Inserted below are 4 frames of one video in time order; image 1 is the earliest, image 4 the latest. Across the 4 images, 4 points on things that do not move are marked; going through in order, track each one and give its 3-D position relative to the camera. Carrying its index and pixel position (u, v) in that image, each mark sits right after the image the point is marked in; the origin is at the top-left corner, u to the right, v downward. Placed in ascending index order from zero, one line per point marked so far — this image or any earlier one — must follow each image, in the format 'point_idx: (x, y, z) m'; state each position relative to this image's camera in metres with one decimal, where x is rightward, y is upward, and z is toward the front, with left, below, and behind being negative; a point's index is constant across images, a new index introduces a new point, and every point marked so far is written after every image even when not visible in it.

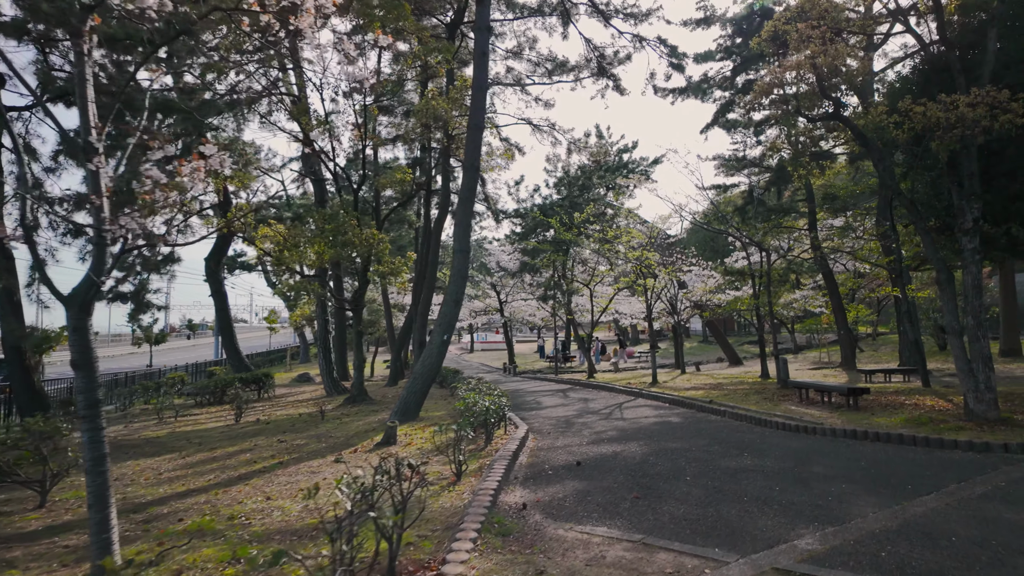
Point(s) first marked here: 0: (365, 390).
0: (-3.2, -2.2, +12.6) m
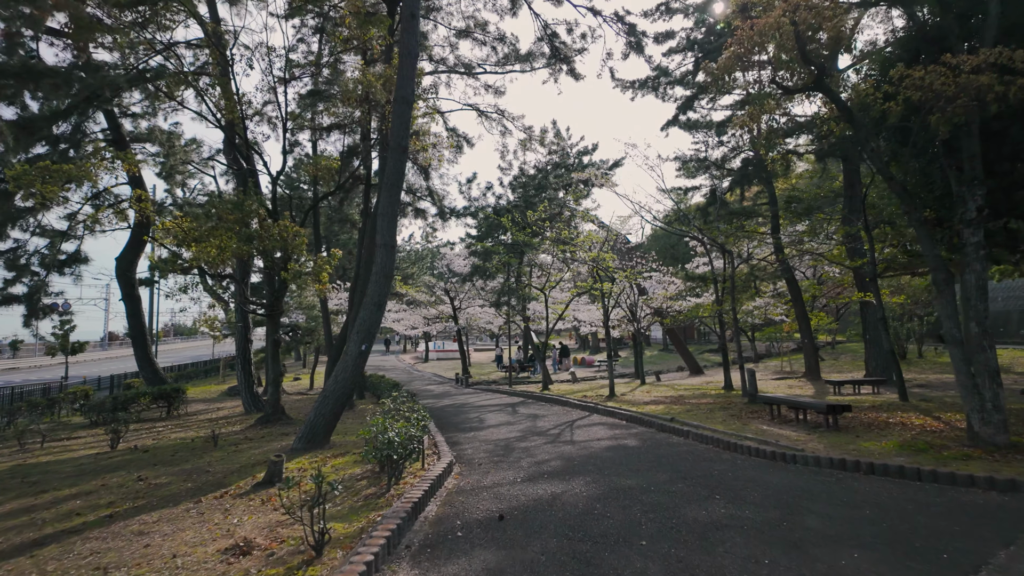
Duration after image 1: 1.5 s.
0: (-4.3, -2.2, +11.0) m
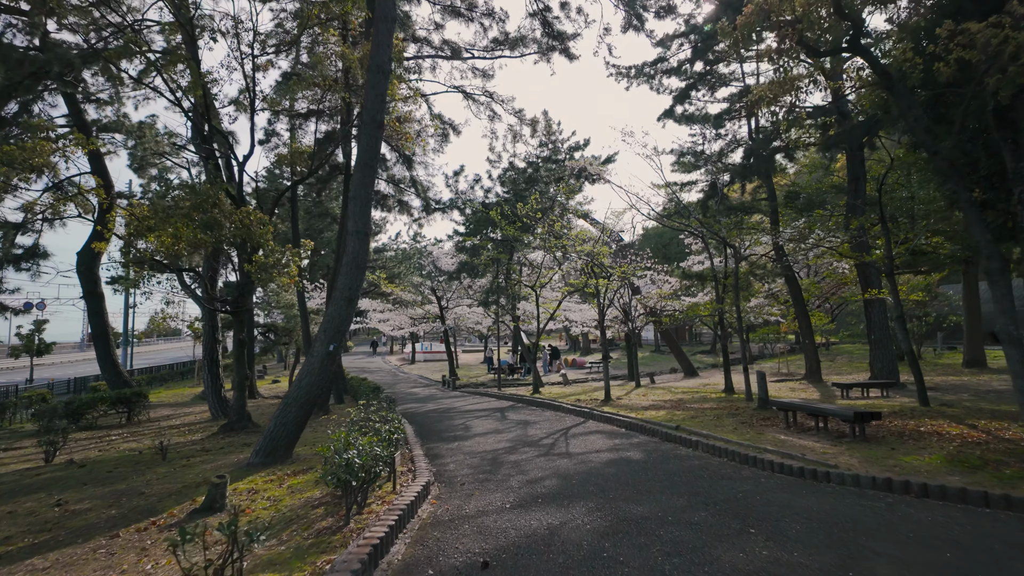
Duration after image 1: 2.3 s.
0: (-4.5, -2.1, +10.1) m
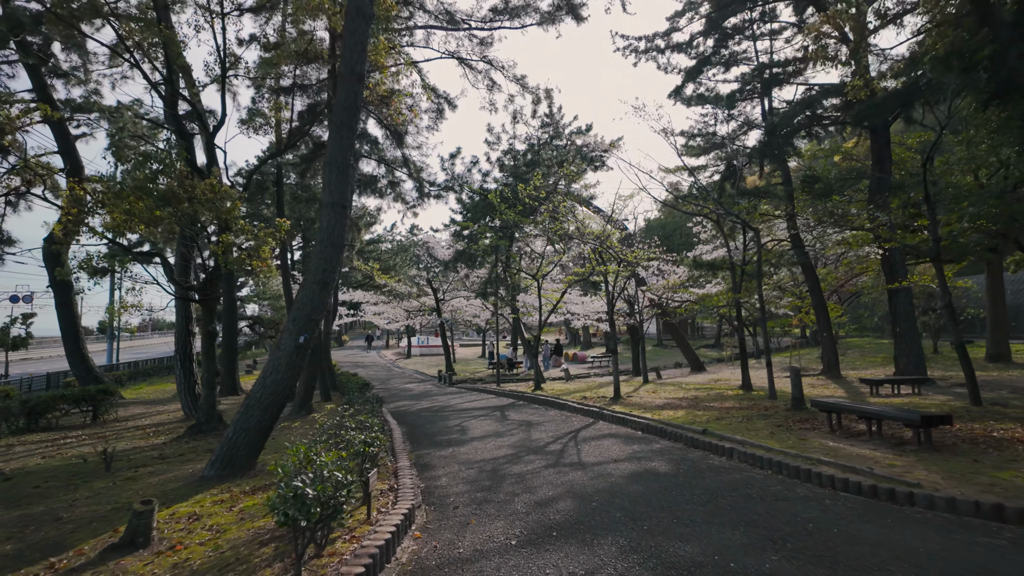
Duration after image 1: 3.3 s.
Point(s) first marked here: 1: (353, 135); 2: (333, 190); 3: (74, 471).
0: (-4.5, -1.9, +9.0) m
1: (-1.7, +1.6, +6.2) m
2: (-1.8, +1.0, +6.0) m
3: (-4.5, -1.9, +6.1) m
